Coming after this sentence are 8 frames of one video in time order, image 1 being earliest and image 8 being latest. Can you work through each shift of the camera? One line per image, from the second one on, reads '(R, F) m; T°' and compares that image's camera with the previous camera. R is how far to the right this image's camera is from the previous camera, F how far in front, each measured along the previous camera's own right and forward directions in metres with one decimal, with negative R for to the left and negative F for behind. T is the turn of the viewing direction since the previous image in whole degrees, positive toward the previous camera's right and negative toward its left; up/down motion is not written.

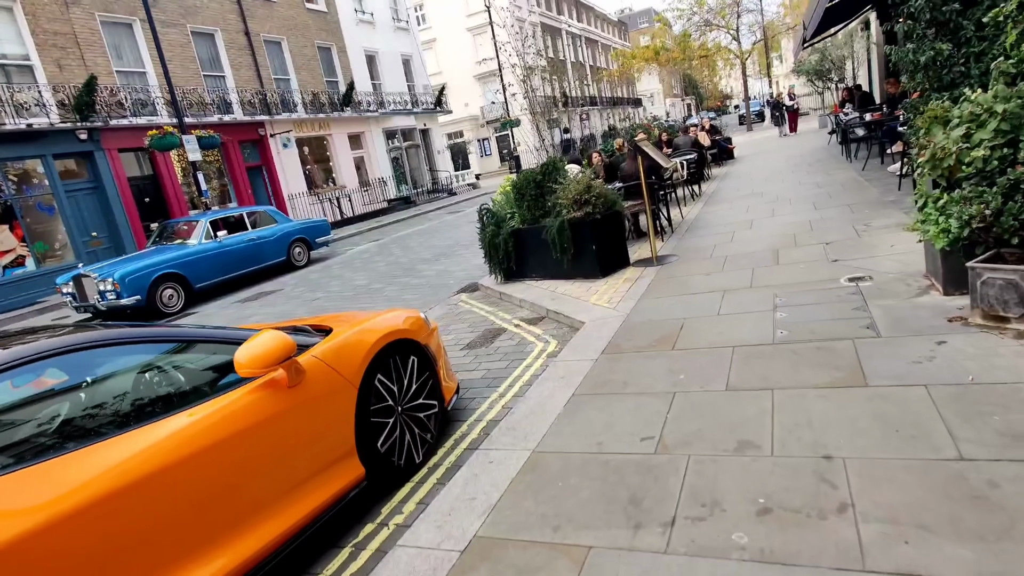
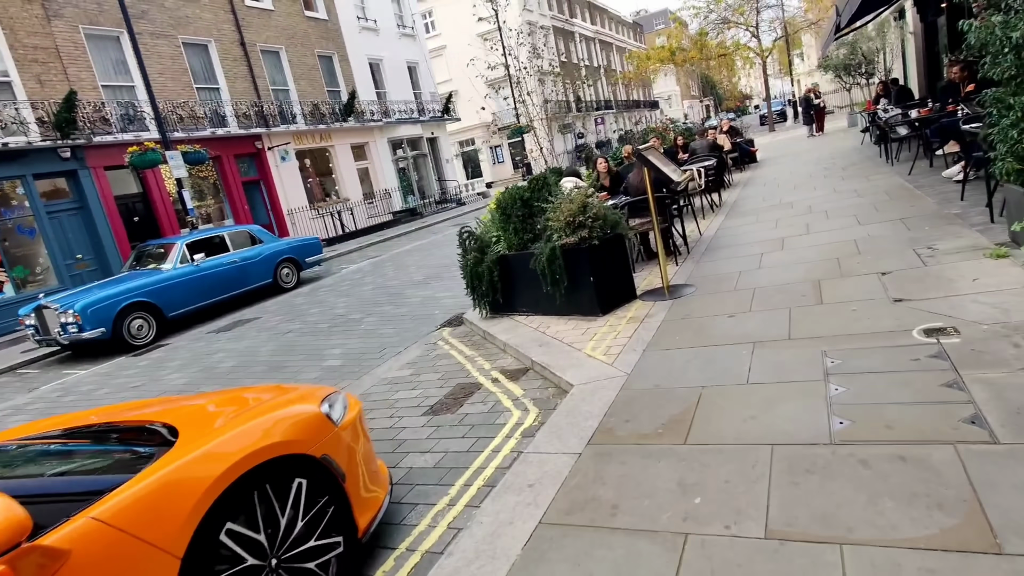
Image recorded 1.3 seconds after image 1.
(+0.4, +1.1) m; -2°
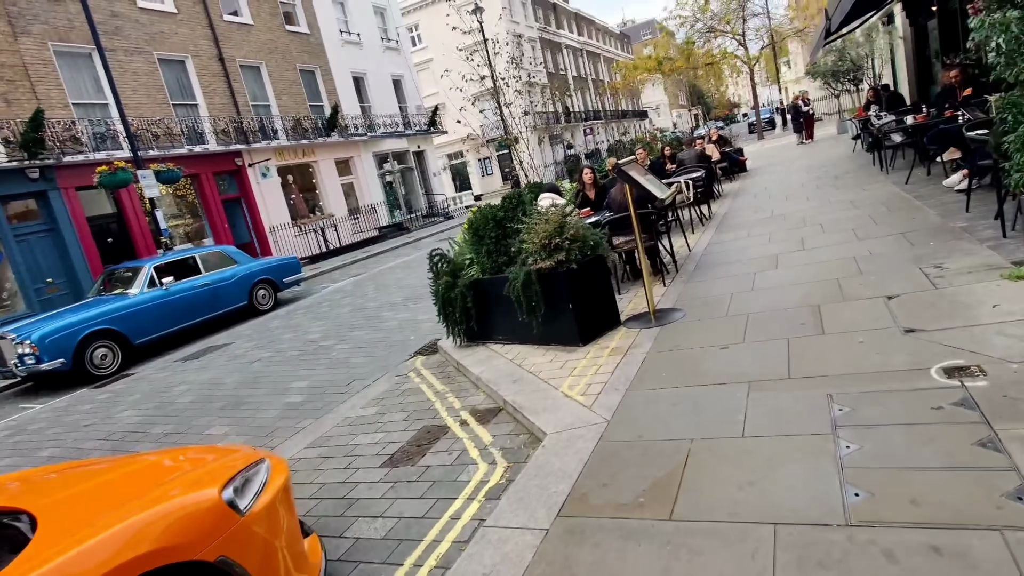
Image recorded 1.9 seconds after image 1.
(+0.2, +0.5) m; +1°
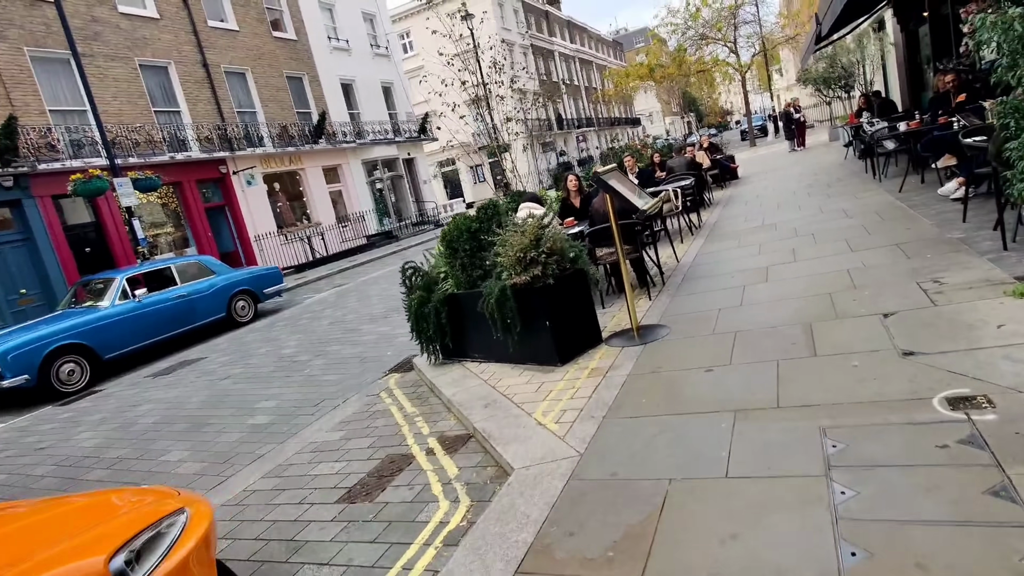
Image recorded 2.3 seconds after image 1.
(+0.2, +0.3) m; +1°
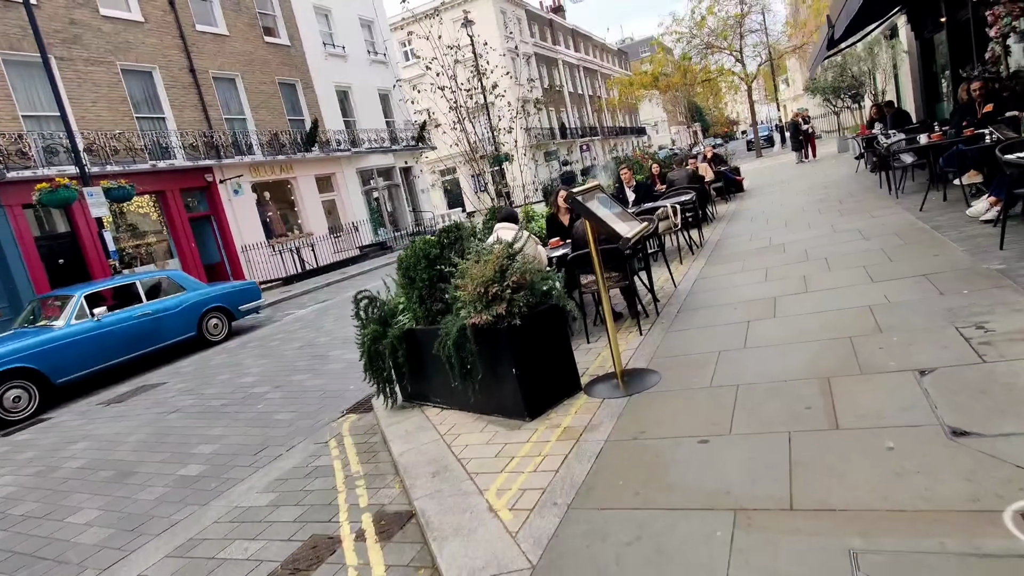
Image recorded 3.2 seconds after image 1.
(+0.3, +0.7) m; 0°
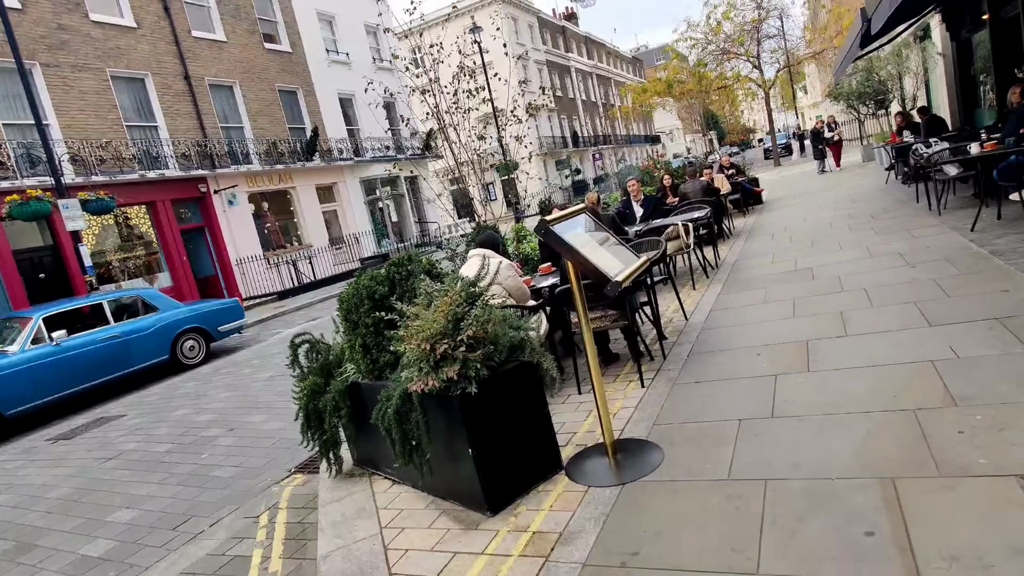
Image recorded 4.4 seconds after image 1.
(+0.3, +0.9) m; -1°
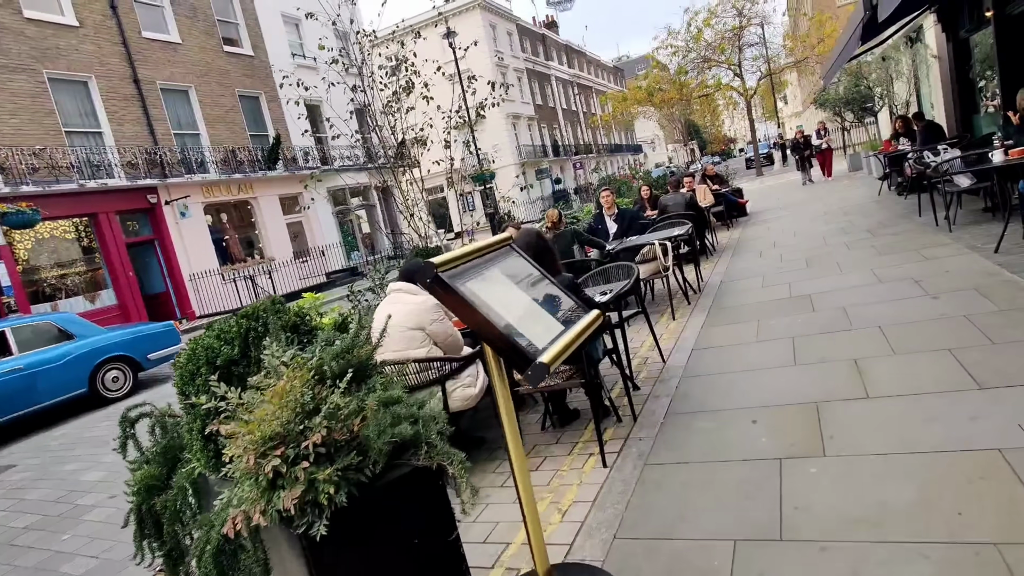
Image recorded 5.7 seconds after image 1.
(+0.3, +1.0) m; +1°
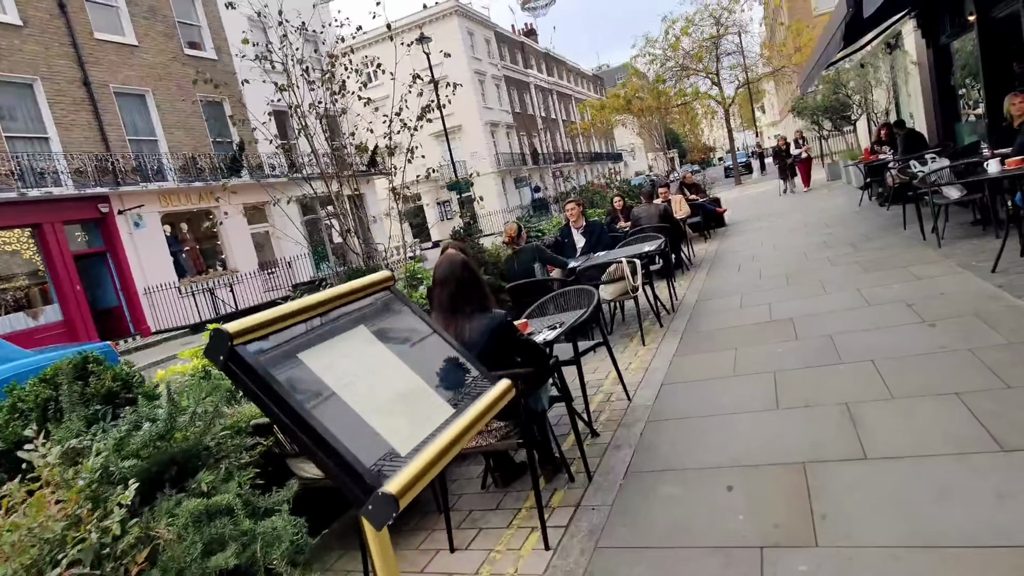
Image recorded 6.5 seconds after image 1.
(+0.3, +0.6) m; +2°
